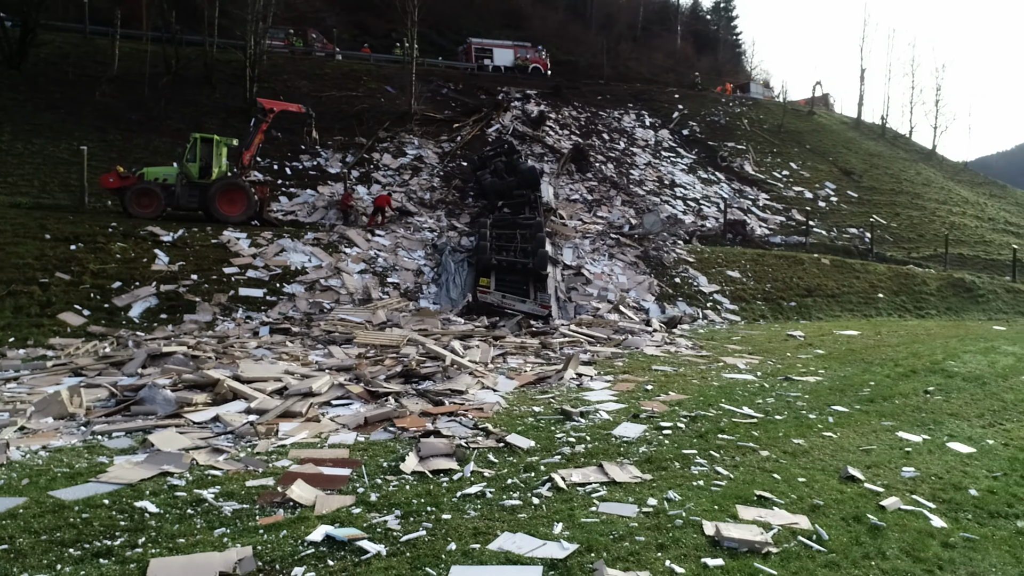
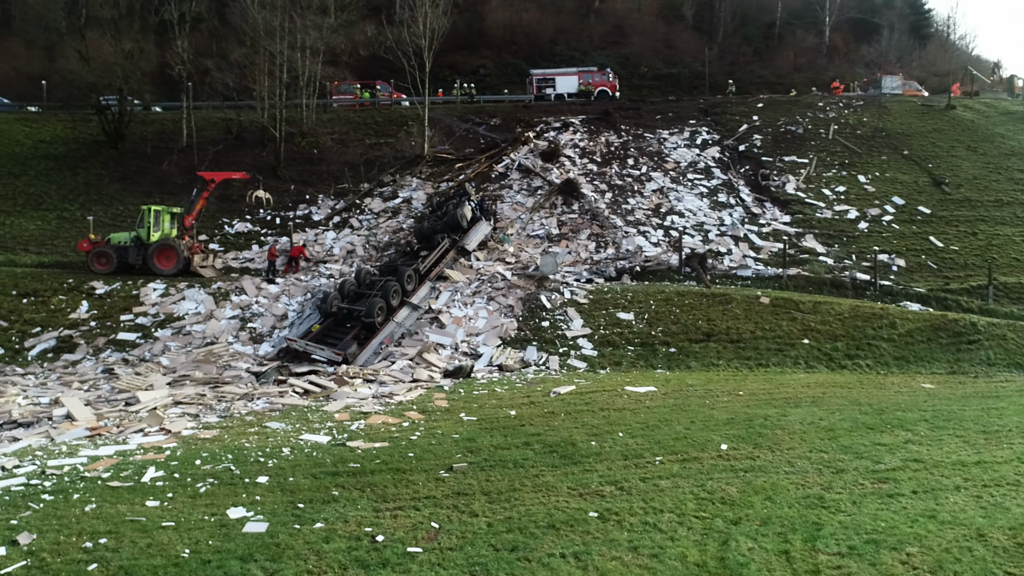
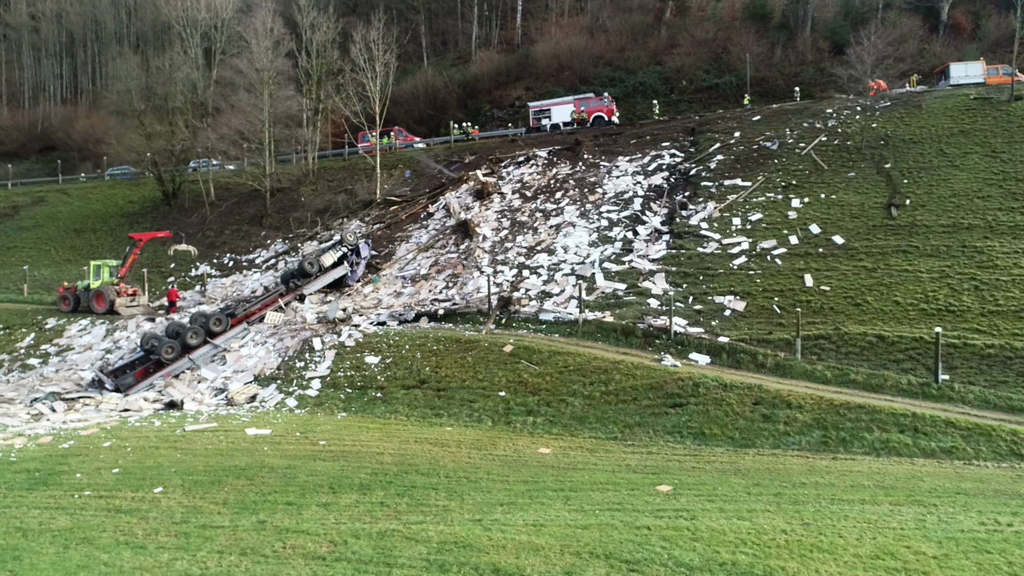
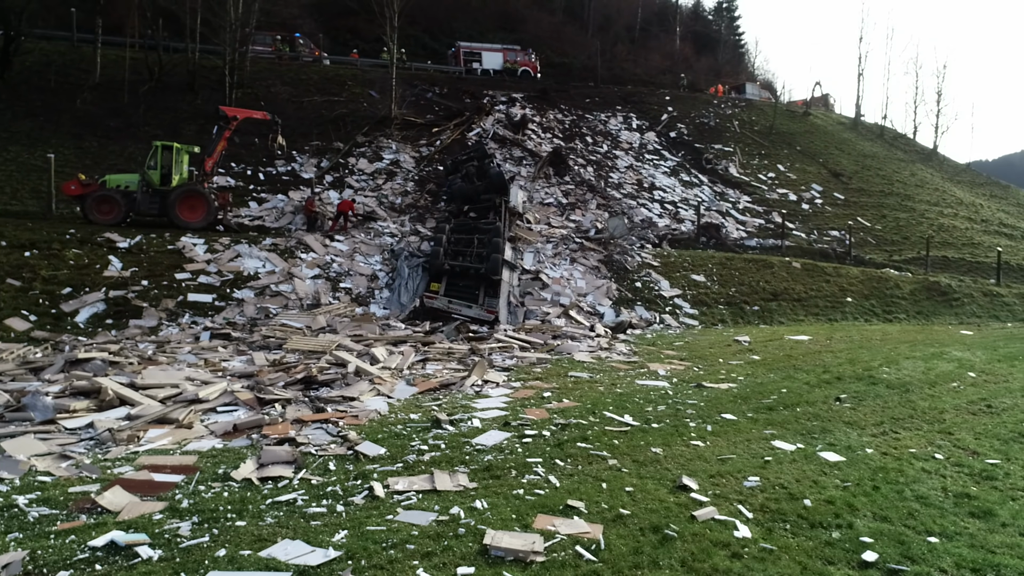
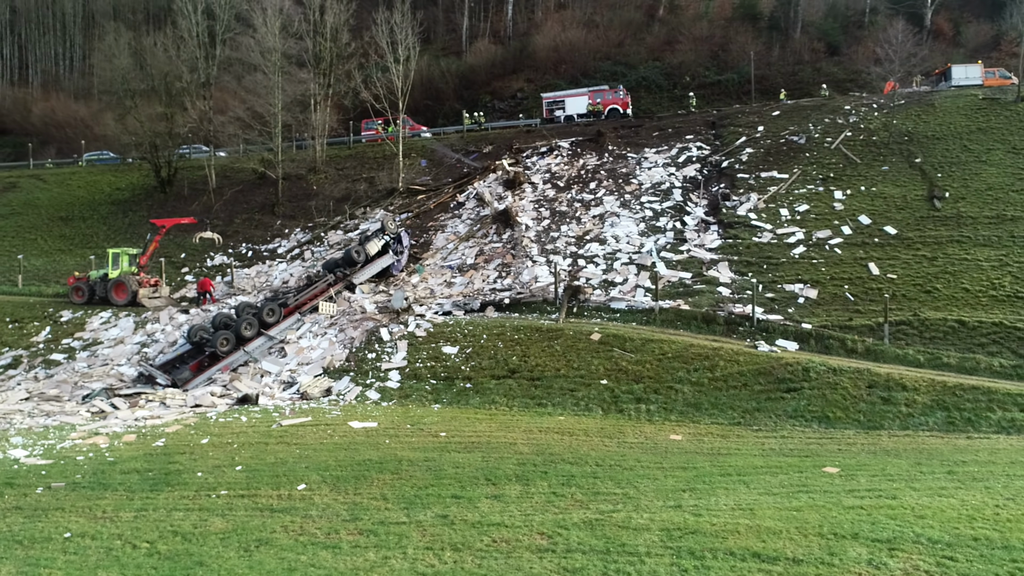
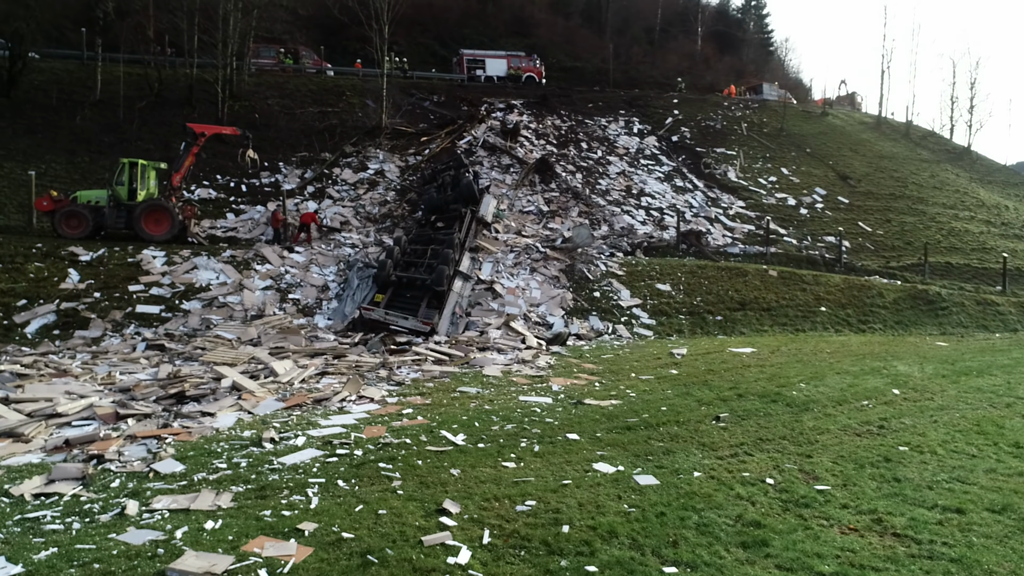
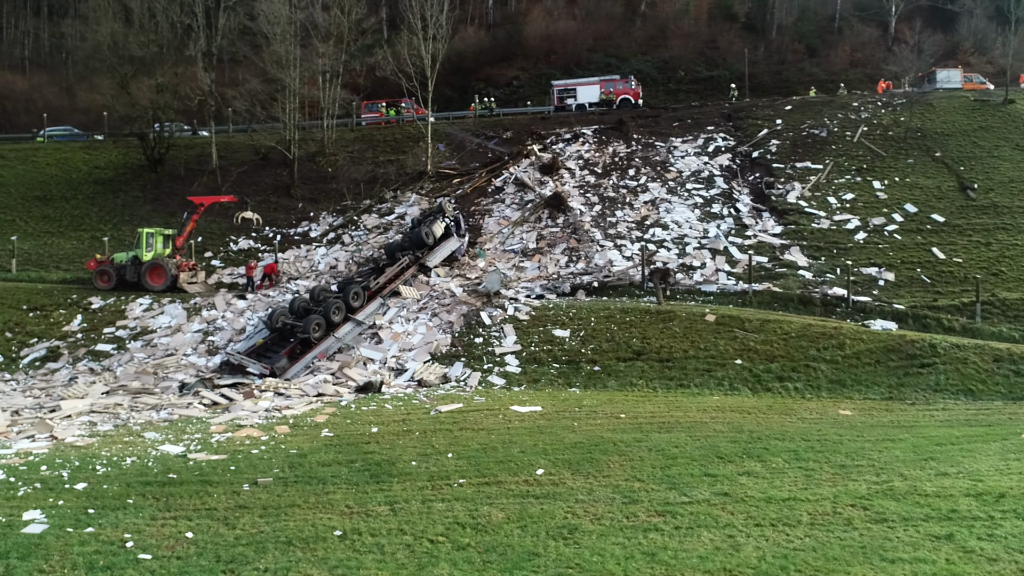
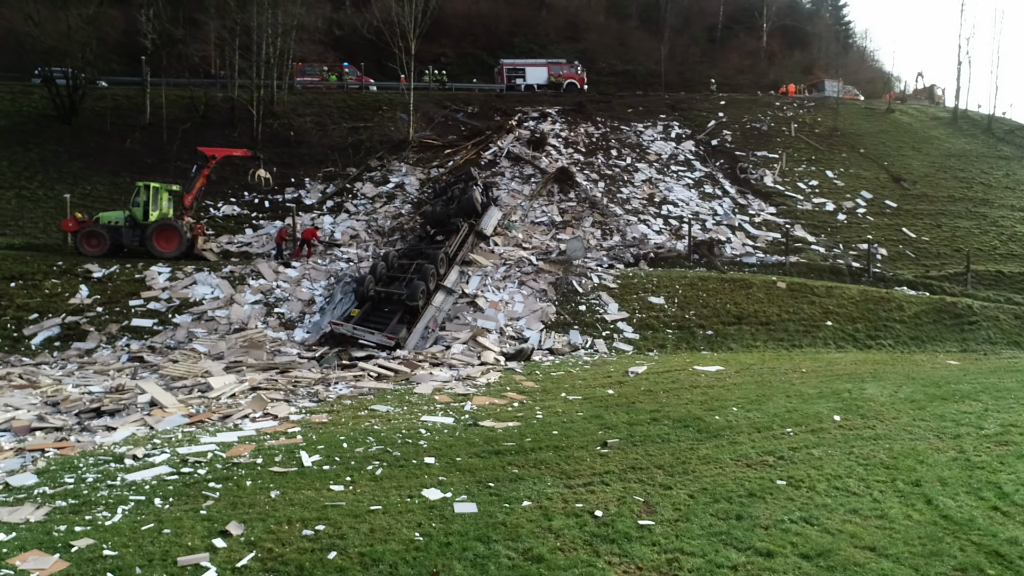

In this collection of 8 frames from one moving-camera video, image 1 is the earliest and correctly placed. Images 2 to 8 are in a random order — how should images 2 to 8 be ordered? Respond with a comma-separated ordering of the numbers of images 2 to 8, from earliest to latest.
4, 6, 8, 2, 7, 5, 3
